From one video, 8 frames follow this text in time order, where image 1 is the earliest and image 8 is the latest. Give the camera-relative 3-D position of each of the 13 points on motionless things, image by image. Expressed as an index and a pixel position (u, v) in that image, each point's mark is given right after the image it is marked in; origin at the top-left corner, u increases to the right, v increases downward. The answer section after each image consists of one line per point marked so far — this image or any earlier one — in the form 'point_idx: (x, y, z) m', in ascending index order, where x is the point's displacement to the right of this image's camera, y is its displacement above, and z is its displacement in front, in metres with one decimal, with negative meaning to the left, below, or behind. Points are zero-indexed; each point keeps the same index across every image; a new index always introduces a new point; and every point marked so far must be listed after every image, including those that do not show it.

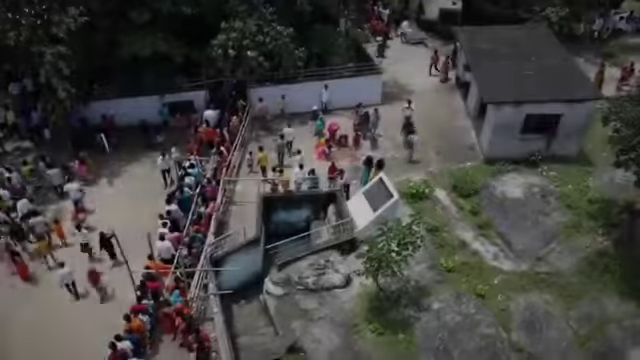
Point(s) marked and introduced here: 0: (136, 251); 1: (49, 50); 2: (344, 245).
0: (-4.6, -1.8, +18.4) m
1: (-6.9, +3.3, +18.8) m
2: (+0.6, -1.6, +18.5) m
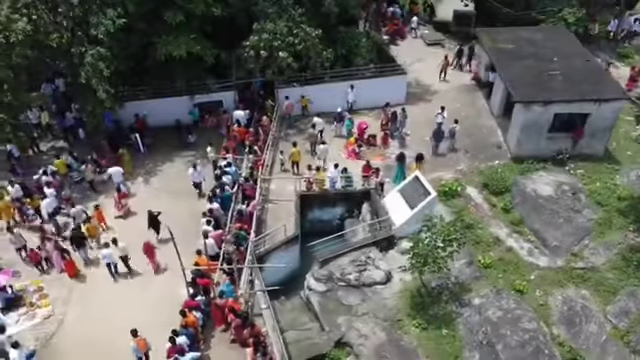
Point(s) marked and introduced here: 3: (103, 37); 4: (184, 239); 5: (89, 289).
0: (-3.6, -1.7, +18.6) m
1: (-5.9, +3.3, +19.0) m
2: (+1.6, -1.6, +18.8) m
3: (-5.6, +3.7, +18.9) m
4: (-3.5, -1.5, +19.1) m
5: (-5.3, -2.7, +17.0) m
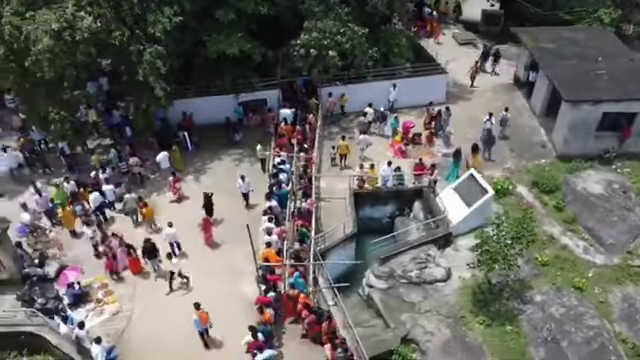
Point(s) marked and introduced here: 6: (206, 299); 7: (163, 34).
0: (-2.1, -1.7, +18.7) m
1: (-4.5, +3.4, +19.1) m
2: (+3.1, -1.5, +18.9) m
3: (-4.1, +3.8, +19.0) m
4: (-2.1, -1.5, +19.1) m
5: (-3.9, -2.6, +17.0) m
6: (-2.6, -2.7, +16.9) m
7: (-4.1, +3.8, +19.4) m
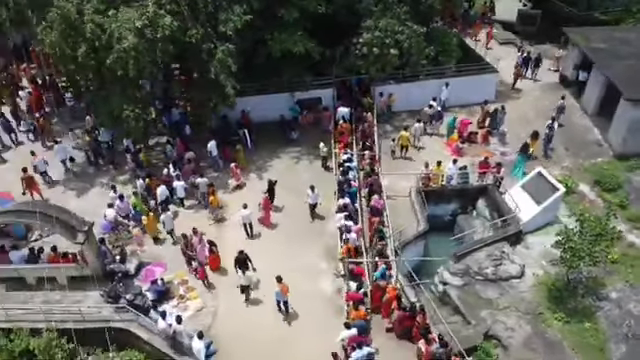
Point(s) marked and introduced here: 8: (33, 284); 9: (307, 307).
0: (-0.3, -1.6, +18.8) m
1: (-2.6, +3.5, +19.2) m
2: (+4.9, -1.5, +19.1) m
3: (-2.3, +3.8, +19.1) m
4: (-0.2, -1.4, +19.3) m
5: (-2.0, -2.5, +17.2) m
6: (-0.8, -2.7, +17.0) m
7: (-2.3, +3.9, +19.5) m
8: (-6.6, -2.4, +17.2) m
9: (-0.3, -2.9, +16.8) m
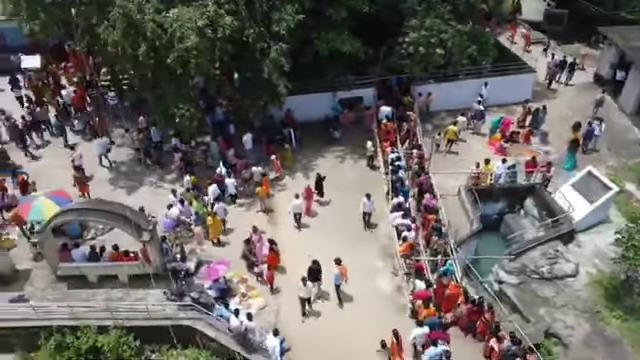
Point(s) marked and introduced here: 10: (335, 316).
0: (+1.1, -1.6, +18.9) m
1: (-1.2, +3.5, +19.3) m
2: (+6.3, -1.4, +19.2) m
3: (-0.9, +3.9, +19.2) m
4: (+1.2, -1.4, +19.3) m
5: (-0.6, -2.5, +17.2) m
6: (+0.6, -2.6, +17.1) m
7: (-0.9, +3.9, +19.6) m
8: (-5.3, -2.4, +17.2) m
9: (+1.1, -2.9, +16.9) m
10: (+0.3, -3.0, +16.6) m
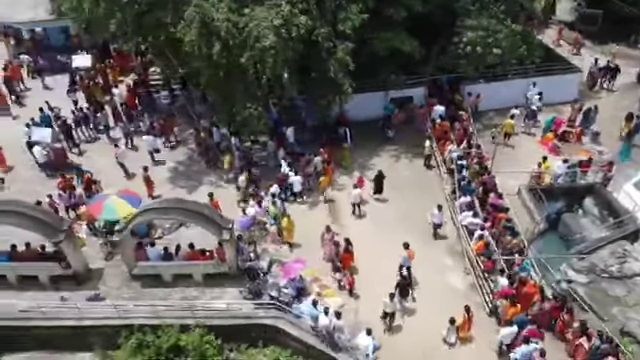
0: (+2.8, -1.6, +19.0) m
1: (+0.5, +3.5, +19.3) m
2: (+8.0, -1.4, +19.2) m
3: (+0.8, +3.9, +19.2) m
4: (+2.9, -1.4, +19.4) m
5: (+1.1, -2.5, +17.3) m
6: (+2.3, -2.6, +17.1) m
7: (+0.8, +4.0, +19.6) m
8: (-3.5, -2.4, +17.3) m
9: (+2.8, -2.8, +16.9) m
10: (+2.0, -3.0, +16.7) m
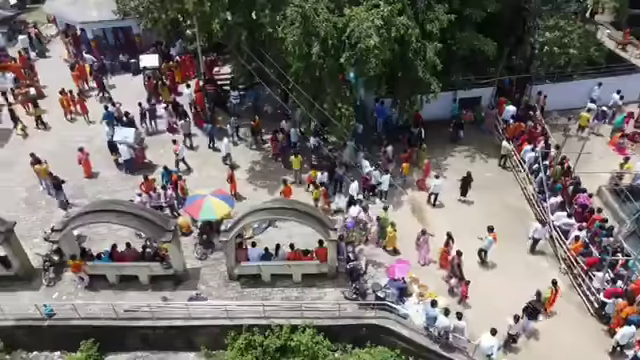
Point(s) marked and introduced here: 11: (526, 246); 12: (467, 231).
0: (+5.1, -1.6, +19.0) m
1: (+2.8, +3.5, +19.3) m
2: (+10.3, -1.5, +19.3) m
3: (+3.2, +3.9, +19.3) m
4: (+5.2, -1.4, +19.4) m
5: (+3.4, -2.5, +17.3) m
6: (+4.7, -2.6, +17.1) m
7: (+3.1, +4.0, +19.6) m
8: (-1.2, -2.4, +17.3) m
9: (+5.1, -2.9, +16.9) m
10: (+4.3, -3.0, +16.7) m
11: (+5.3, -1.4, +19.3) m
12: (+3.9, -1.3, +19.5) m
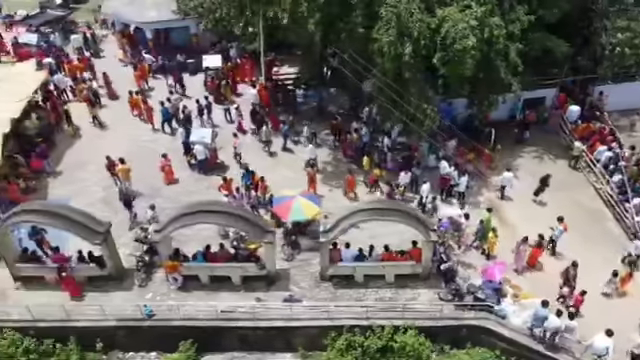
0: (+7.3, -1.6, +19.0) m
1: (+5.0, +3.5, +19.3) m
2: (+12.5, -1.5, +19.3) m
3: (+5.3, +3.9, +19.2) m
4: (+7.4, -1.4, +19.4) m
5: (+5.6, -2.5, +17.3) m
6: (+6.8, -2.6, +17.1) m
7: (+5.3, +3.9, +19.6) m
8: (+1.0, -2.4, +17.3) m
9: (+7.3, -2.9, +16.9) m
10: (+6.5, -3.0, +16.7) m
11: (+7.5, -1.4, +19.3) m
12: (+6.1, -1.3, +19.5) m
